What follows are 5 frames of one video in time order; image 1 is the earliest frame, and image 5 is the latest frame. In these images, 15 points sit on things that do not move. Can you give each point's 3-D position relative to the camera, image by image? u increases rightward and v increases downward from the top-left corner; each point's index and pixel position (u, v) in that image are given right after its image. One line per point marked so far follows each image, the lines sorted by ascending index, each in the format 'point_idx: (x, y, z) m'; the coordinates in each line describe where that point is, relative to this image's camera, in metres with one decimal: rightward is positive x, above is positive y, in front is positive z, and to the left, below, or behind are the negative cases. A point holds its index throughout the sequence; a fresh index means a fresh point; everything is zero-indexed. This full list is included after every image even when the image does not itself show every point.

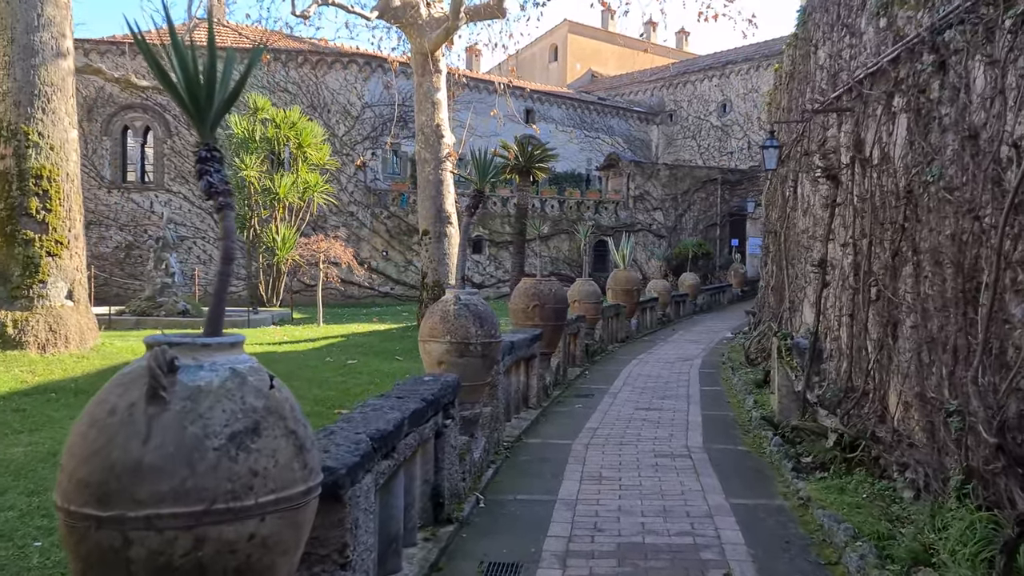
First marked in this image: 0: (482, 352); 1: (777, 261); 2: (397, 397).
0: (-0.2, -0.4, +4.8) m
1: (+2.9, +0.3, +9.3) m
2: (-0.5, -0.4, +3.5) m
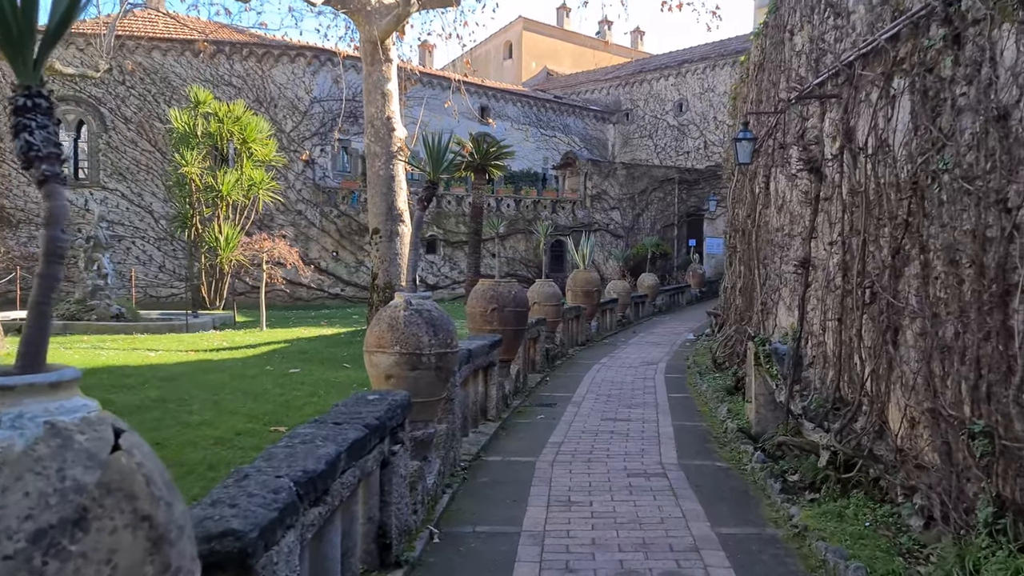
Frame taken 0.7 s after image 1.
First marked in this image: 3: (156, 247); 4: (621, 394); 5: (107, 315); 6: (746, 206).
0: (-0.4, -0.4, +4.2) m
1: (+2.4, +0.3, +8.9) m
2: (-0.6, -0.5, +3.0) m
3: (-8.0, +0.9, +19.5) m
4: (+1.0, -1.0, +8.2) m
5: (-6.1, -0.4, +12.9) m
6: (+2.4, +0.9, +8.8) m
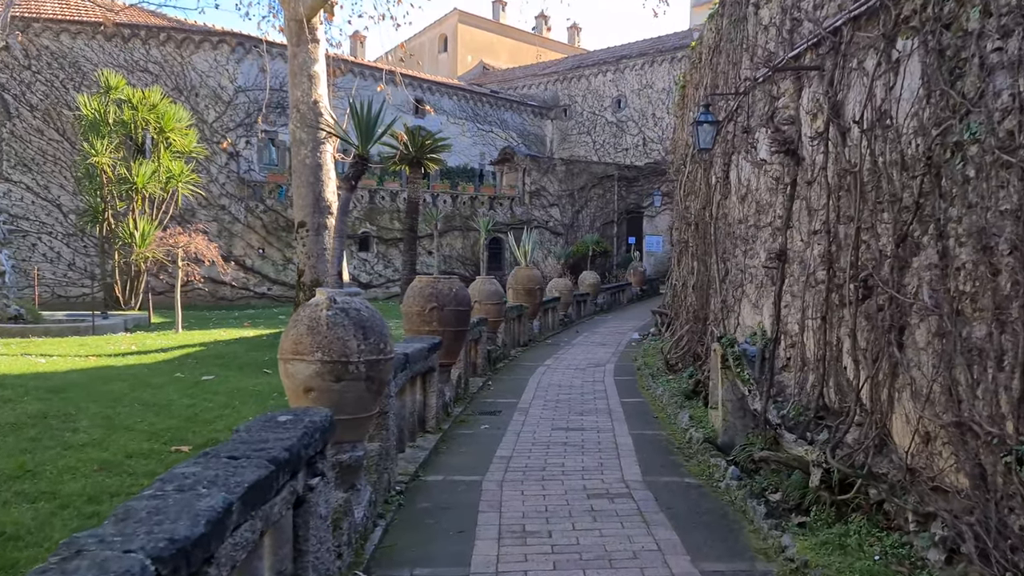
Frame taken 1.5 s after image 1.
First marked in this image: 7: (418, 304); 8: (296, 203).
0: (-0.6, -0.4, +3.5) m
1: (+1.8, +0.3, +8.4) m
2: (-0.7, -0.4, +2.2) m
3: (-9.4, +0.9, +18.2) m
4: (+0.5, -1.0, +7.6) m
5: (-6.9, -0.4, +11.8) m
6: (+1.8, +0.9, +8.3) m
7: (-0.7, -0.1, +6.7) m
8: (-2.5, +1.0, +10.2) m
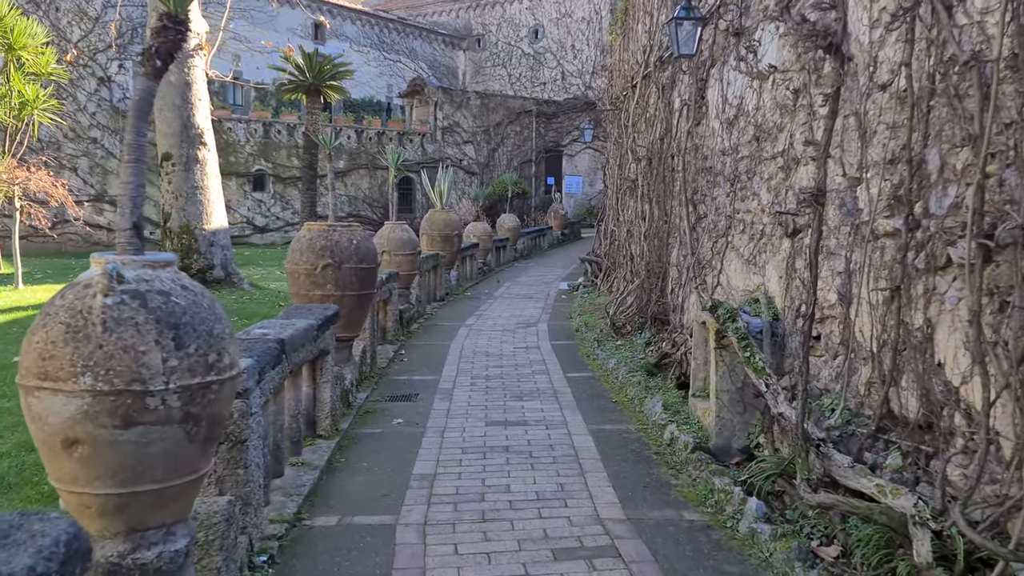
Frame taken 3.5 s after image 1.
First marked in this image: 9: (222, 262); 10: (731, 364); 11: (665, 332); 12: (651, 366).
0: (-0.7, -0.3, +1.9) m
1: (+1.2, +0.7, +7.0) m
2: (-0.7, -0.4, +0.7) m
3: (-11.0, +1.9, +15.5) m
4: (-0.1, -0.6, +6.2) m
5: (-7.9, +0.2, +9.5) m
6: (+1.2, +1.3, +6.9) m
7: (-1.2, +0.2, +5.1) m
8: (-3.4, +1.5, +8.3) m
9: (-3.0, +0.3, +8.8) m
10: (+1.0, -0.4, +4.1) m
11: (+1.1, -0.3, +6.1) m
12: (+0.9, -0.5, +5.7) m
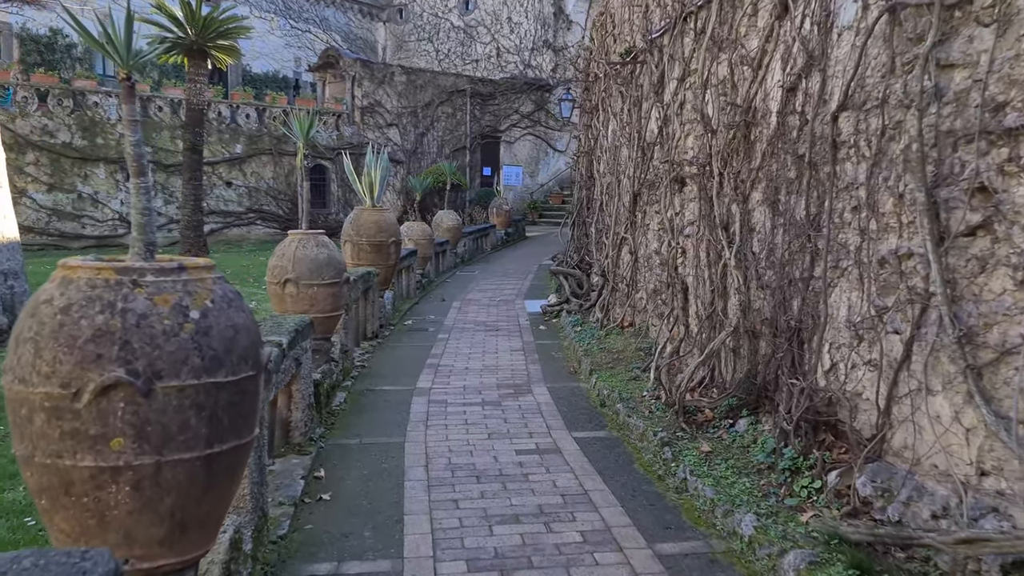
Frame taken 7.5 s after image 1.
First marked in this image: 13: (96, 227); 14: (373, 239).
0: (-0.2, -0.6, -1.3) m
1: (+1.2, +0.4, +3.9) m
2: (-0.1, -0.8, -2.5) m
3: (-11.7, +1.6, +11.2) m
4: (+0.1, -0.9, +3.0) m
5: (-8.0, -0.2, +5.6) m
6: (+1.2, +1.0, +3.8) m
7: (-1.0, -0.2, +1.8) m
8: (-3.5, +1.2, +4.8) m
9: (-3.1, -0.1, +5.3) m
10: (+1.4, -0.7, +1.1) m
11: (+1.2, -0.6, +3.0) m
12: (+1.1, -0.8, +2.6) m
13: (-7.8, +1.1, +16.2) m
14: (-1.2, +0.4, +7.7) m
